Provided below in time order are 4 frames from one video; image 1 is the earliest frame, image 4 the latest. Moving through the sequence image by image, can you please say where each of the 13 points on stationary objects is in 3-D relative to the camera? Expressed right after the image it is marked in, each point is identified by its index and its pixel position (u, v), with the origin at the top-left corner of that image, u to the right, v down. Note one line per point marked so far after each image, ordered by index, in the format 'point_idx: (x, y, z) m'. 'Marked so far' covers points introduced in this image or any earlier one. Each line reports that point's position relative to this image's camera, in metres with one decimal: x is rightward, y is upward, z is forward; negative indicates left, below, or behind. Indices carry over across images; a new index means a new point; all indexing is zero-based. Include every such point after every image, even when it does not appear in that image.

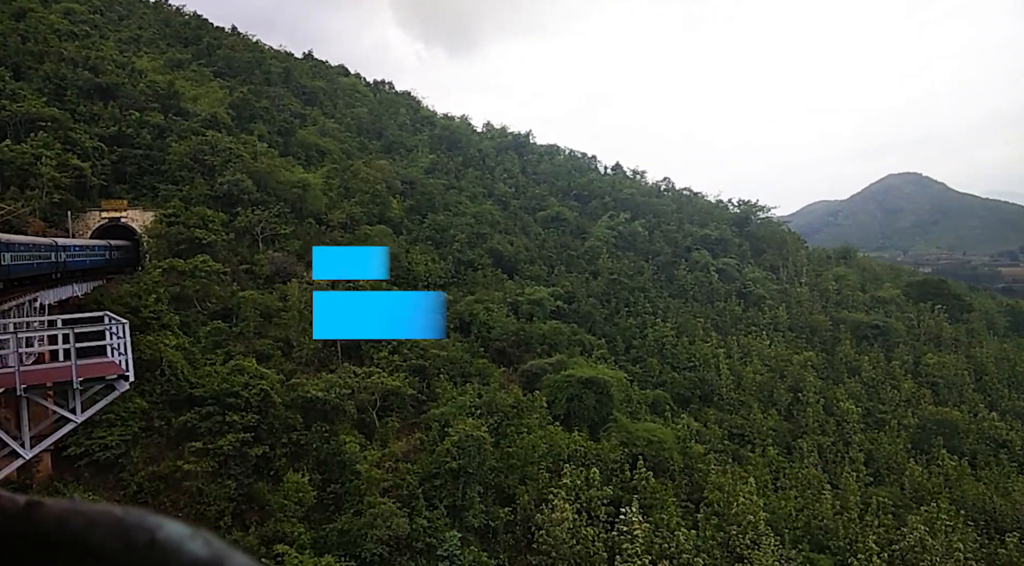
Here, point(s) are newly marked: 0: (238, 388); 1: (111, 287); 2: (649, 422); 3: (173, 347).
0: (-5.8, -2.2, +14.3) m
1: (-10.5, -0.2, +17.6) m
2: (+3.9, -3.9, +18.8) m
3: (-7.8, -1.5, +15.4) m
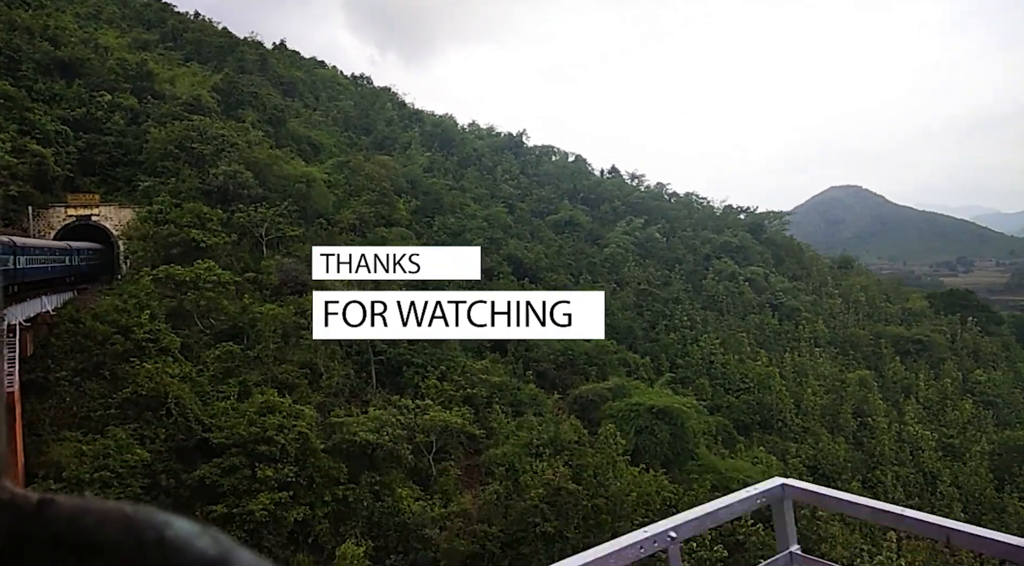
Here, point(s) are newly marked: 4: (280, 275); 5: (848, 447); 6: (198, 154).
0: (-4.0, -2.5, +11.2) m
1: (-8.9, -0.5, +14.2) m
2: (+5.3, -4.3, +16.3) m
3: (-6.1, -1.7, +12.2) m
4: (-5.9, +0.2, +17.0) m
5: (+9.9, -4.8, +19.6) m
6: (-9.1, +3.7, +19.5) m
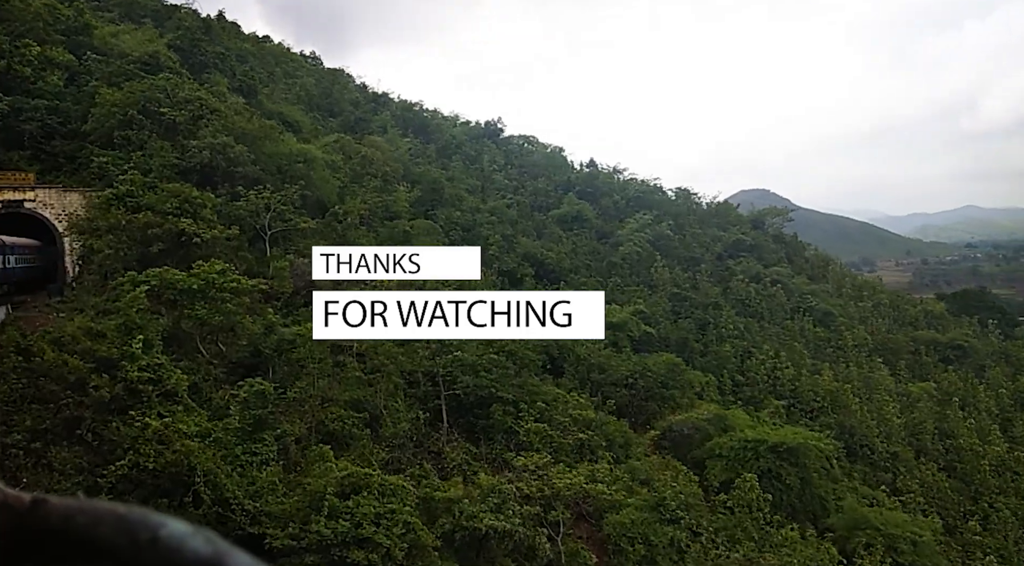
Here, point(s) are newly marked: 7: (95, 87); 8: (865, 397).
0: (-1.7, -2.7, +7.3) m
1: (-6.8, -0.6, +9.8) m
2: (+7.0, -4.4, +13.5) m
3: (-3.8, -1.9, +8.1) m
4: (-4.2, 0.0, +12.9) m
5: (+11.2, -4.9, +17.4) m
6: (-7.7, +3.6, +15.1) m
7: (-10.2, +4.8, +16.5) m
8: (+10.3, -3.3, +19.7) m
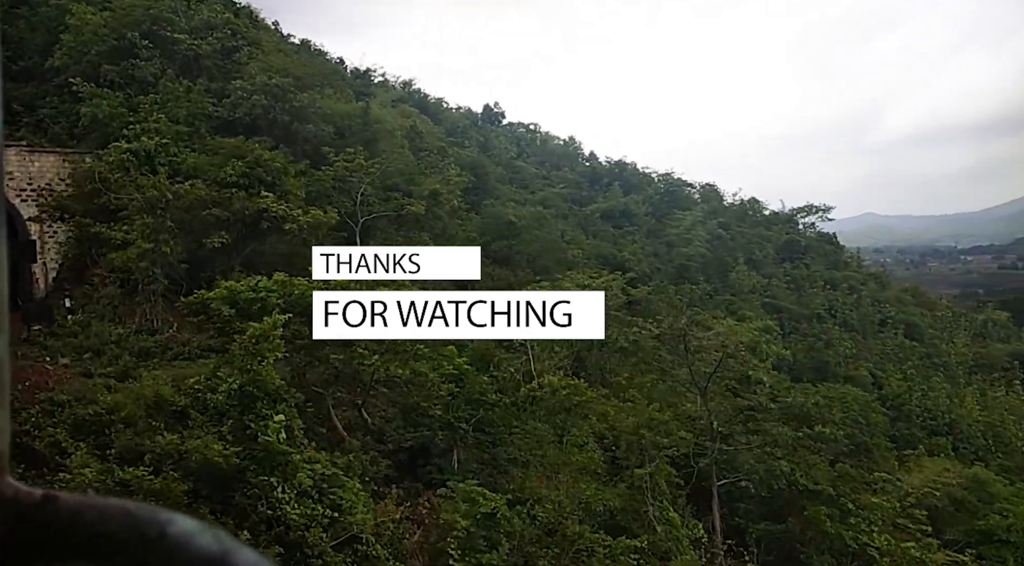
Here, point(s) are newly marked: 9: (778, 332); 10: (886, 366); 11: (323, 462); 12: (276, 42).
0: (+1.9, -2.9, +3.1) m
1: (-3.5, -0.8, +5.0) m
2: (+9.9, -4.6, +10.2) m
3: (-0.3, -2.1, +3.7) m
4: (-1.2, -0.1, +8.4) m
5: (+13.6, -5.2, +14.4) m
6: (-4.9, +3.4, +10.2) m
7: (-7.5, +4.7, +11.3) m
8: (+12.5, -3.6, +16.6) m
9: (+6.7, -1.2, +16.9) m
10: (+9.9, -2.2, +17.8) m
11: (-1.3, -1.3, +4.6) m
12: (-4.3, +4.2, +12.2) m
